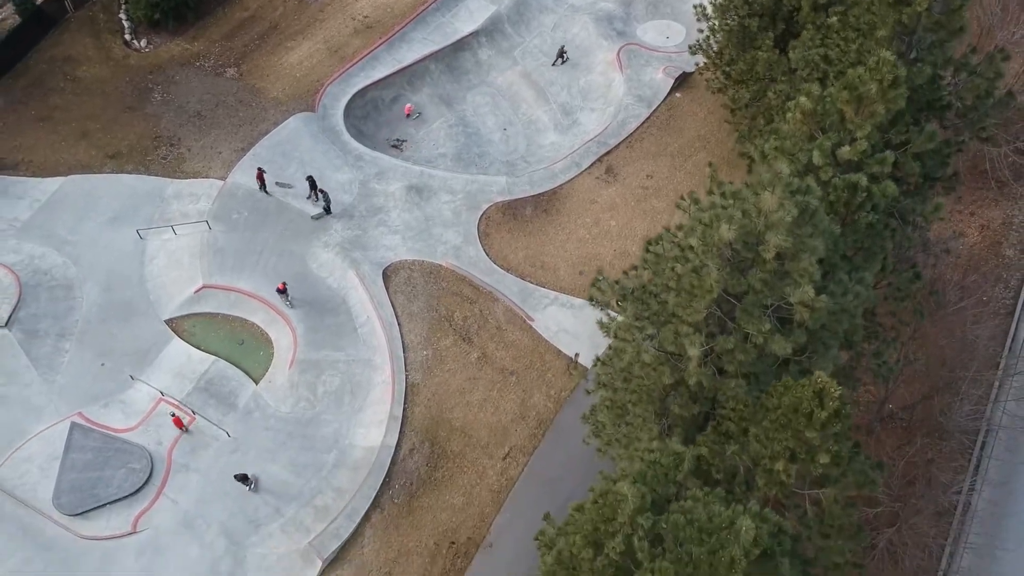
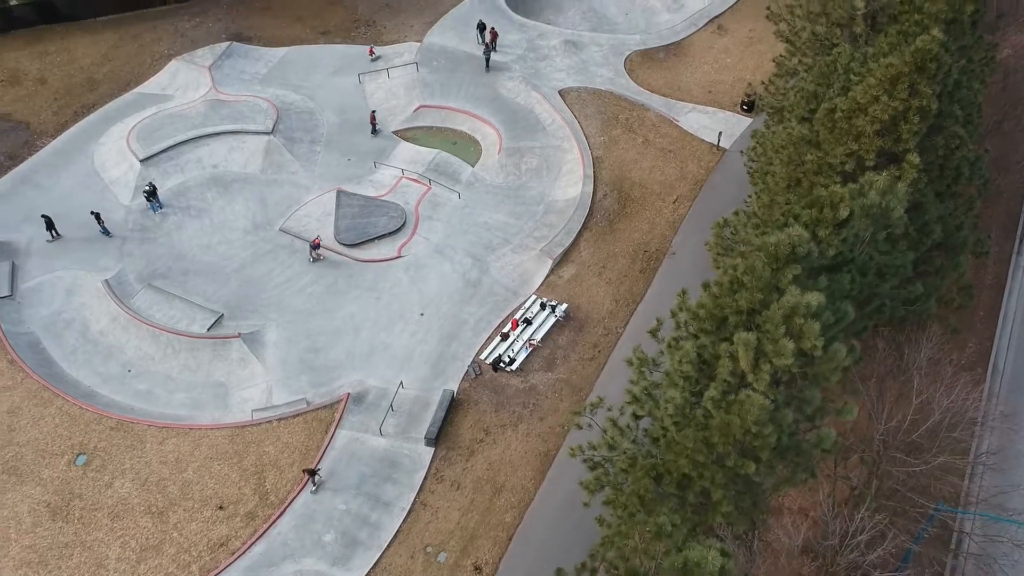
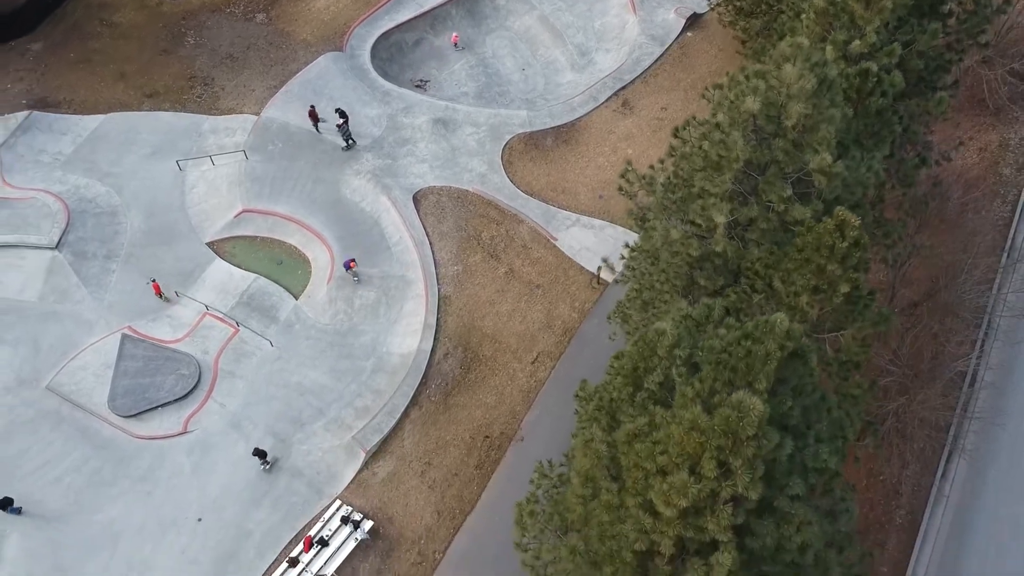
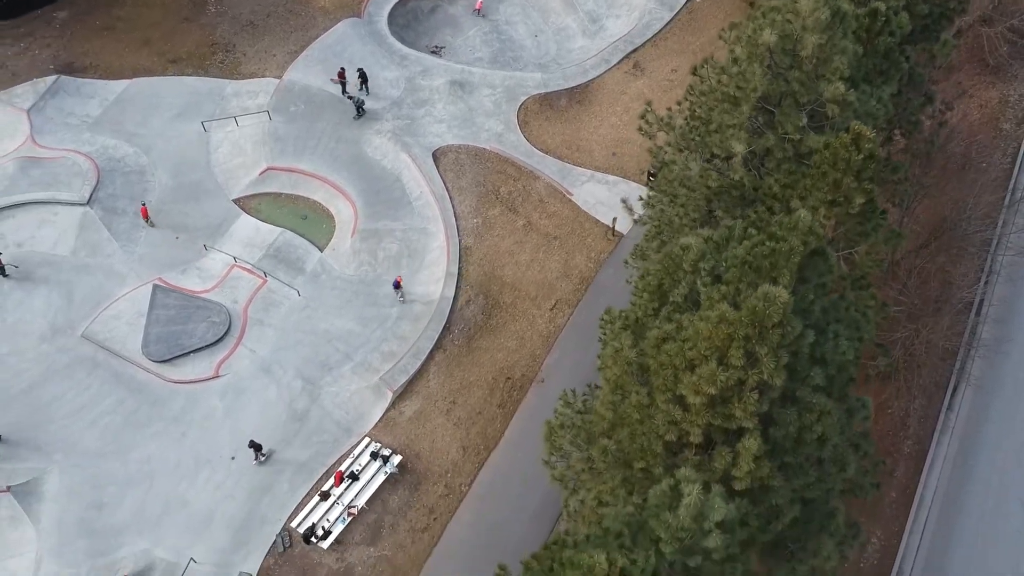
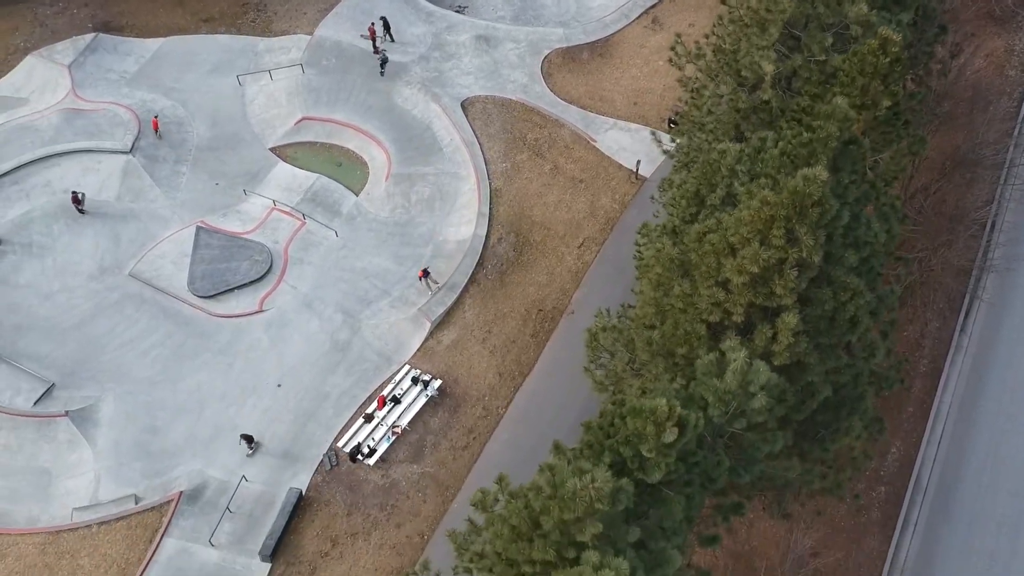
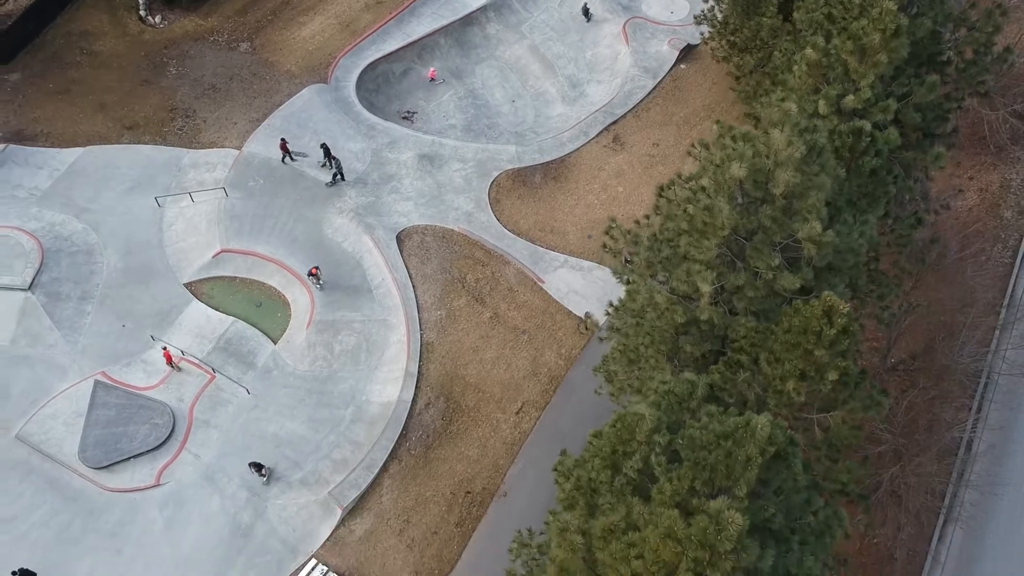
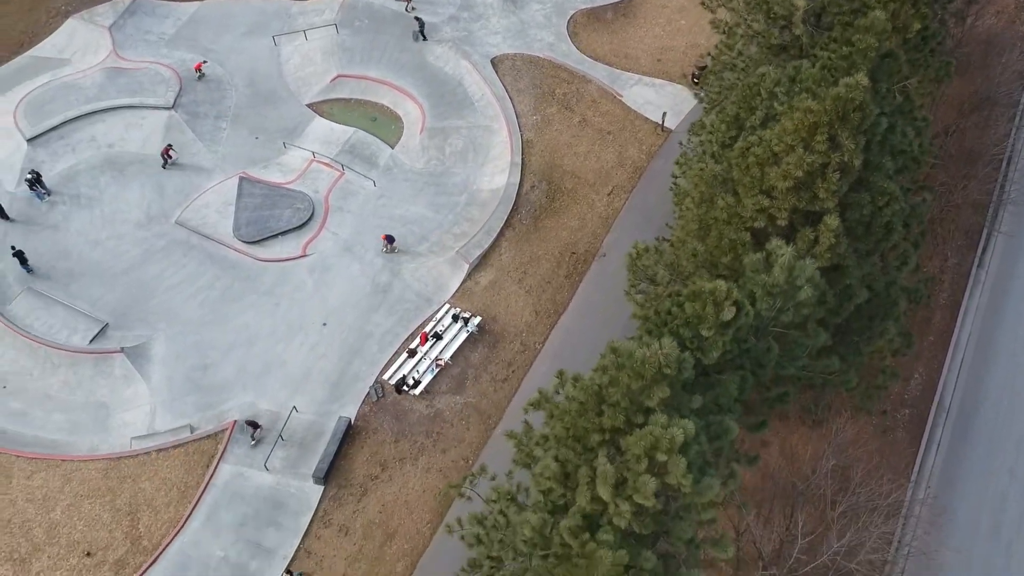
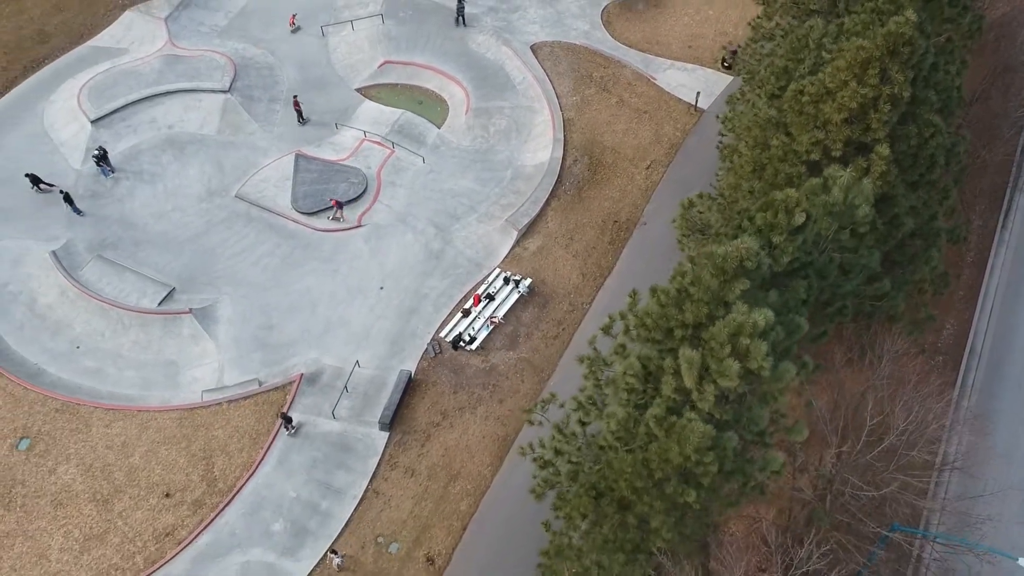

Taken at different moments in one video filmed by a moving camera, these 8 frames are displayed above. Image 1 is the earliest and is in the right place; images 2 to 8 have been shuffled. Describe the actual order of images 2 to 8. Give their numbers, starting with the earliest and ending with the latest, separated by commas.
6, 3, 4, 5, 7, 8, 2
